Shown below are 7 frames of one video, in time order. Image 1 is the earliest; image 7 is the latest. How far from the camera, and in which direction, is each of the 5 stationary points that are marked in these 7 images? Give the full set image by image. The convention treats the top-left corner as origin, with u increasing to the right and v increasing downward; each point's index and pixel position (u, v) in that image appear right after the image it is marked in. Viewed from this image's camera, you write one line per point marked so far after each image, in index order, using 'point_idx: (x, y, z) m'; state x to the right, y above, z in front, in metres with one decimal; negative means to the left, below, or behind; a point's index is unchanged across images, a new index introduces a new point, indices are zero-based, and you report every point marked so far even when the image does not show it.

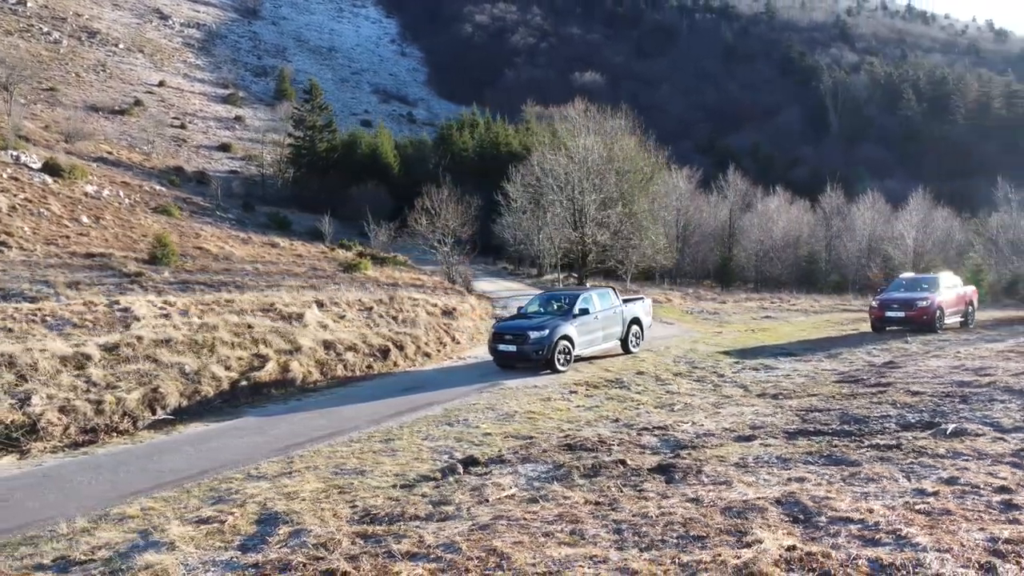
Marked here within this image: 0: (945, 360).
0: (+6.4, -1.0, +11.6) m
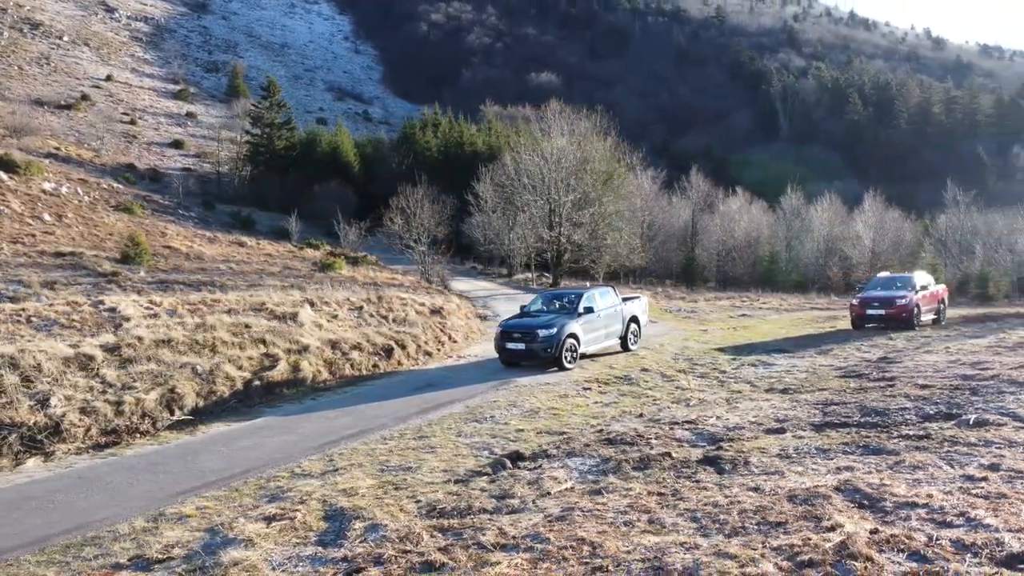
0: (+6.6, -1.0, +12.1) m
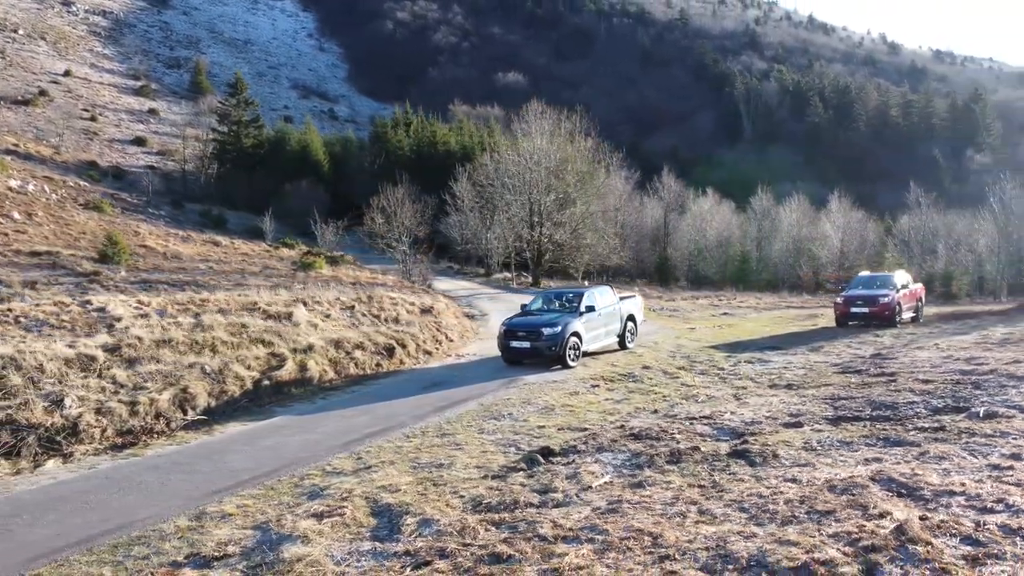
0: (+6.7, -1.0, +12.6) m
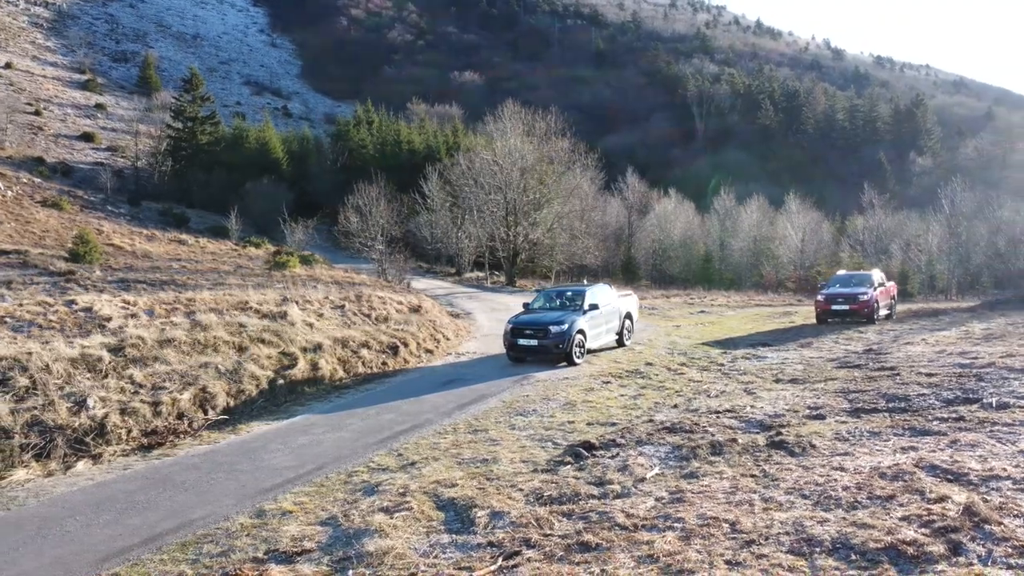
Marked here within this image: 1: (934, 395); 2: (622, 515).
0: (+6.8, -1.0, +13.1) m
1: (+5.1, -1.3, +9.5) m
2: (+0.8, -1.7, +6.1) m
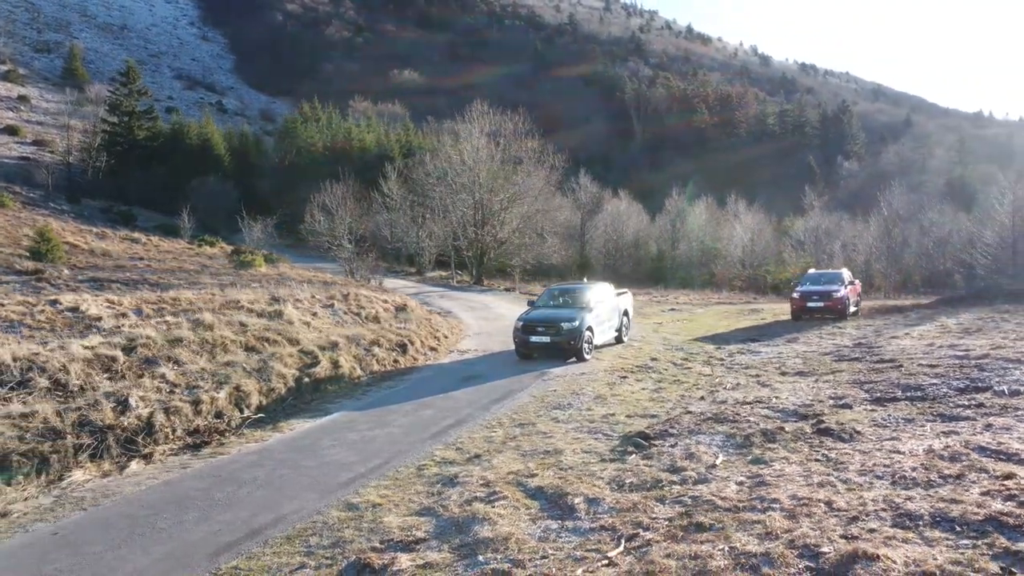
0: (+7.0, -0.9, +14.0) m
1: (+5.6, -1.2, +10.2) m
2: (+1.6, -1.7, +6.4) m
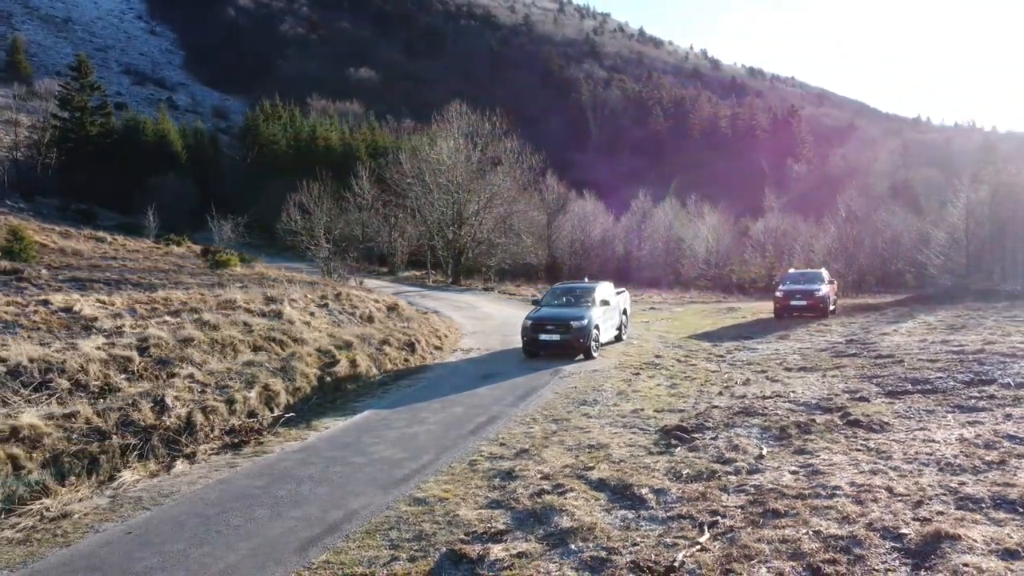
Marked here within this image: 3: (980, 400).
0: (+7.1, -0.9, +14.6) m
1: (+5.9, -1.2, +10.7) m
2: (+2.2, -1.7, +6.7) m
3: (+5.5, -1.3, +9.3) m
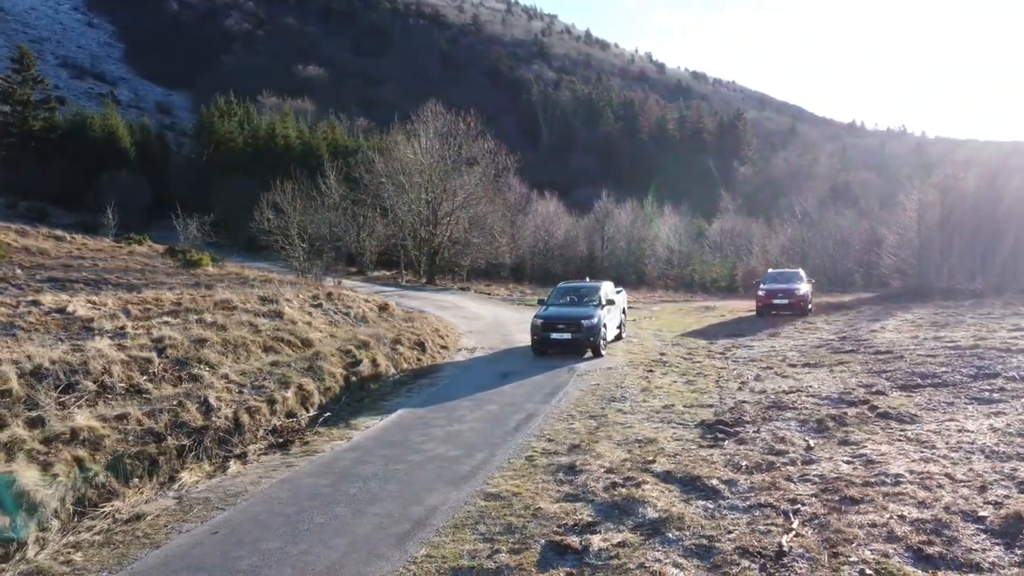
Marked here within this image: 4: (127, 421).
0: (+7.3, -0.9, +15.2) m
1: (+6.3, -1.2, +11.3) m
2: (+2.9, -1.7, +7.1) m
3: (+6.0, -1.3, +9.9) m
4: (-3.9, -1.3, +8.1) m
